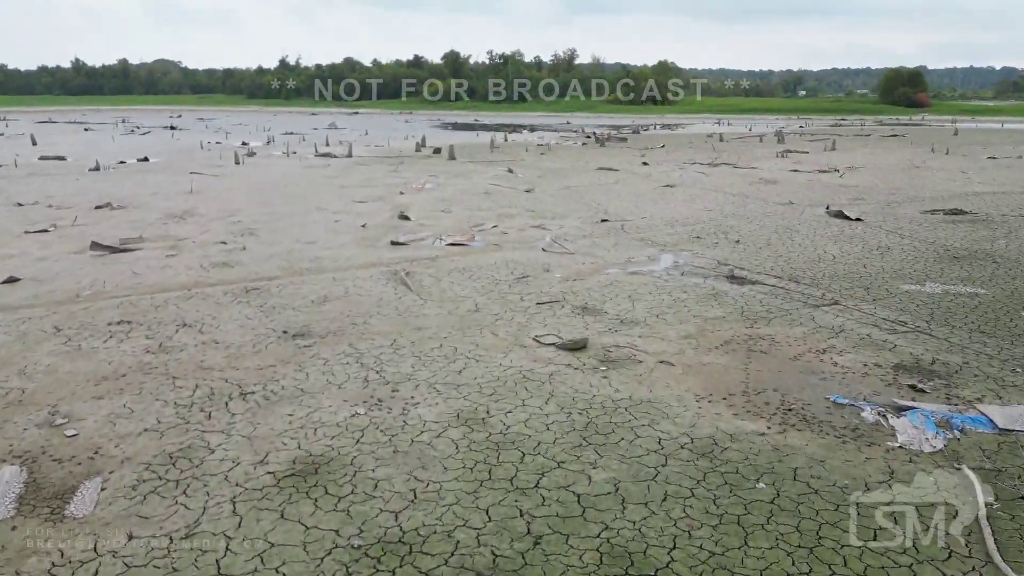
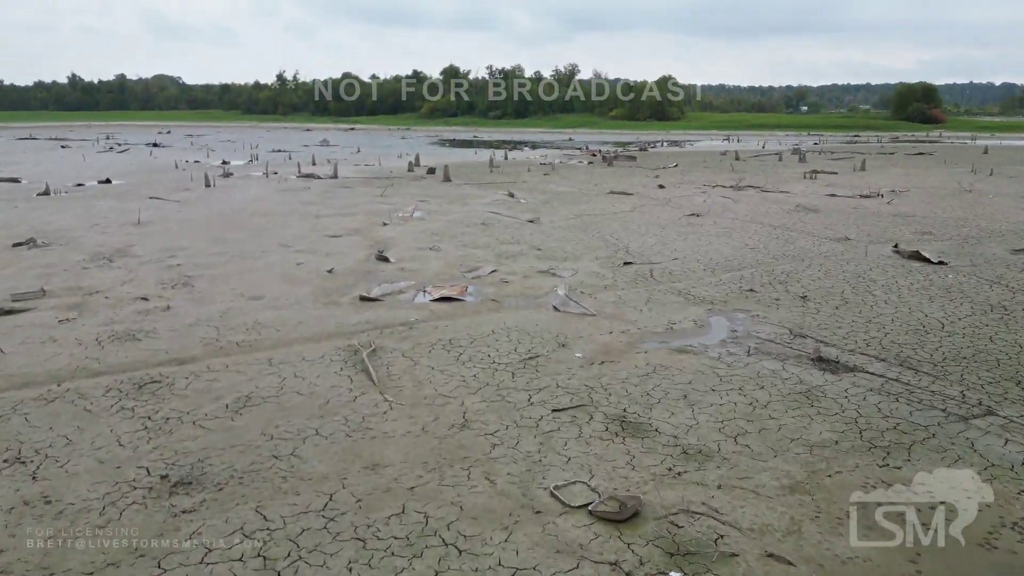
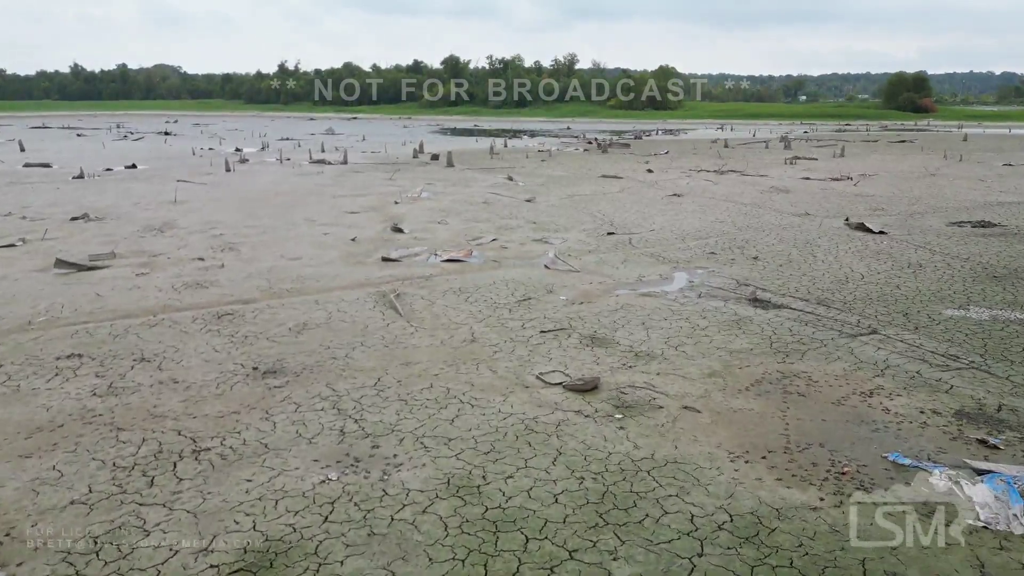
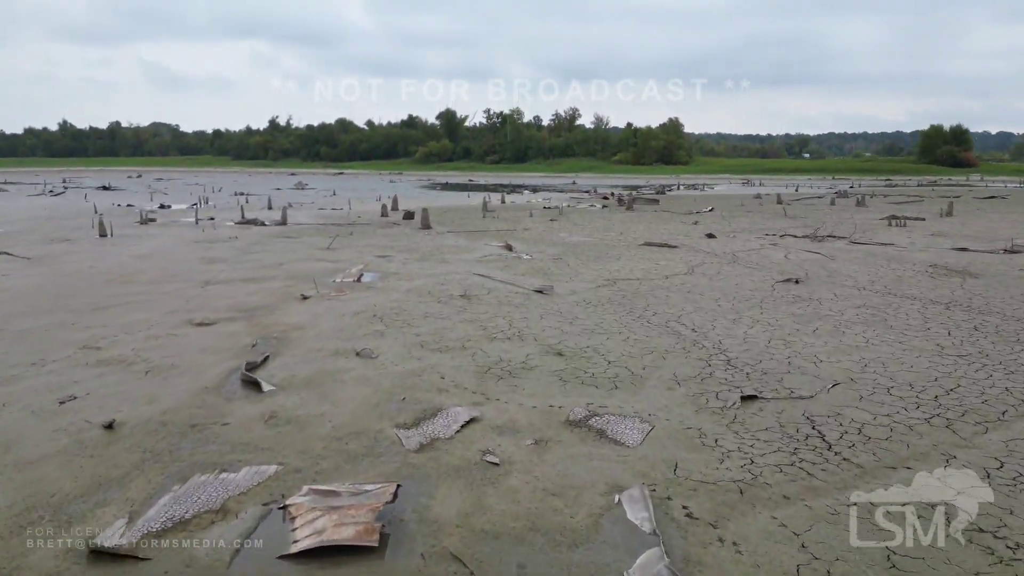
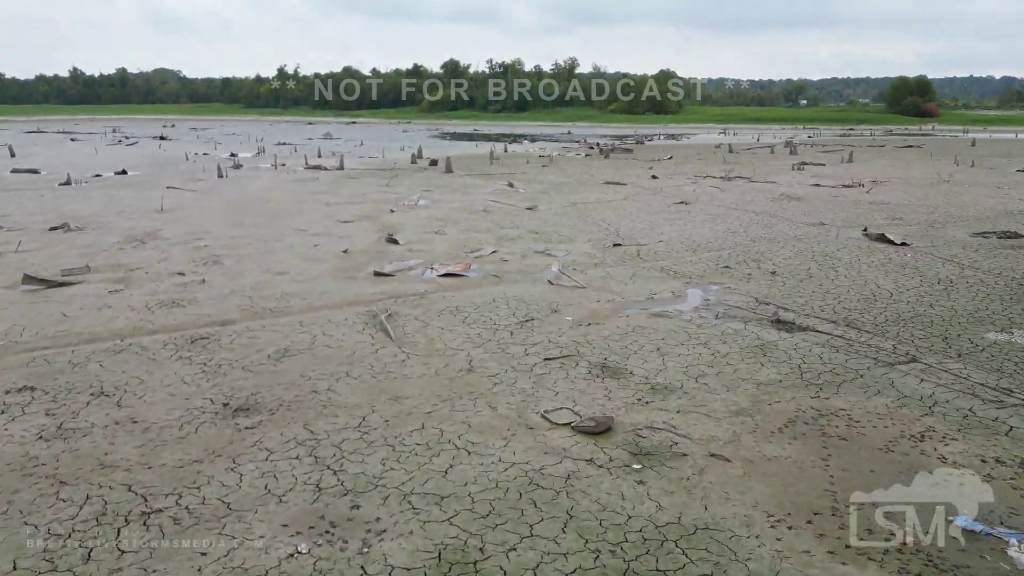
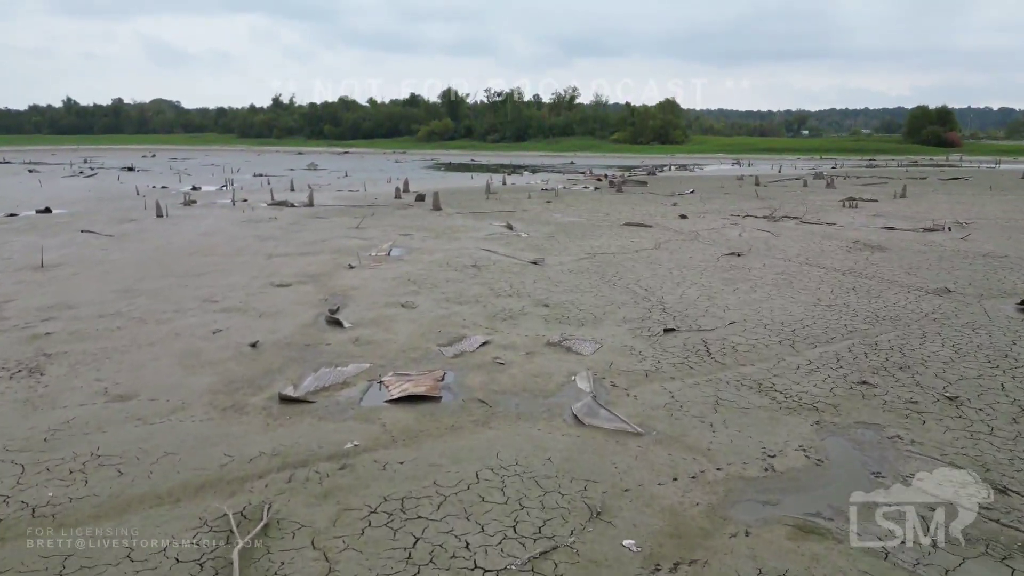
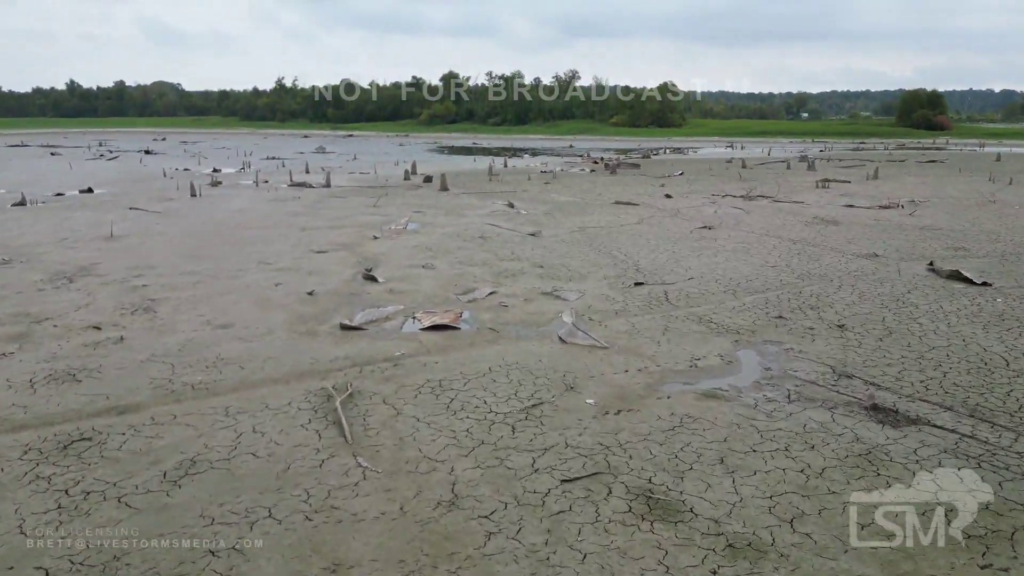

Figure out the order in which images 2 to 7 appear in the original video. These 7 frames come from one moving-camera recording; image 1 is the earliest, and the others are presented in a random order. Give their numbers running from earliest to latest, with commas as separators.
3, 5, 2, 7, 6, 4
